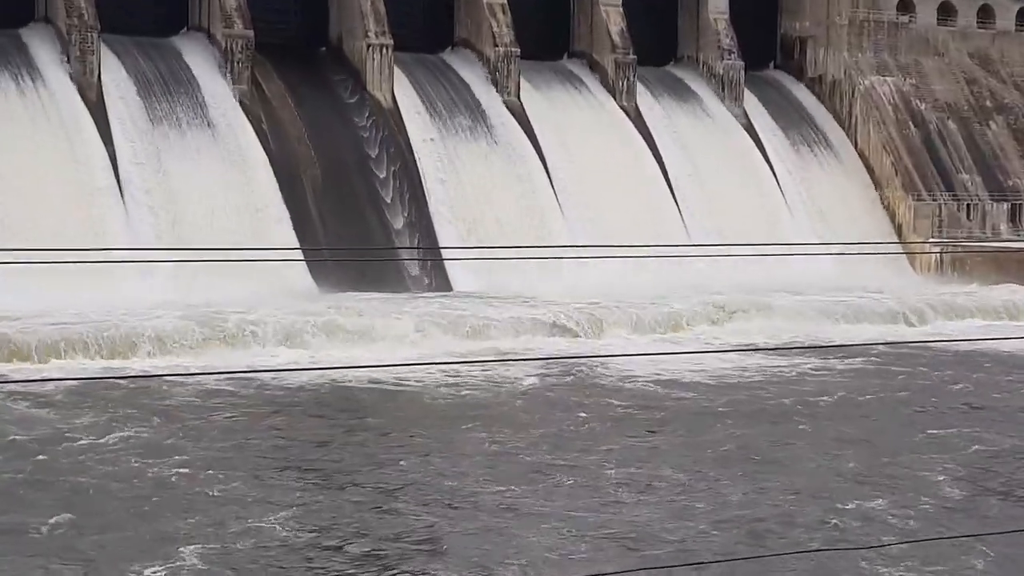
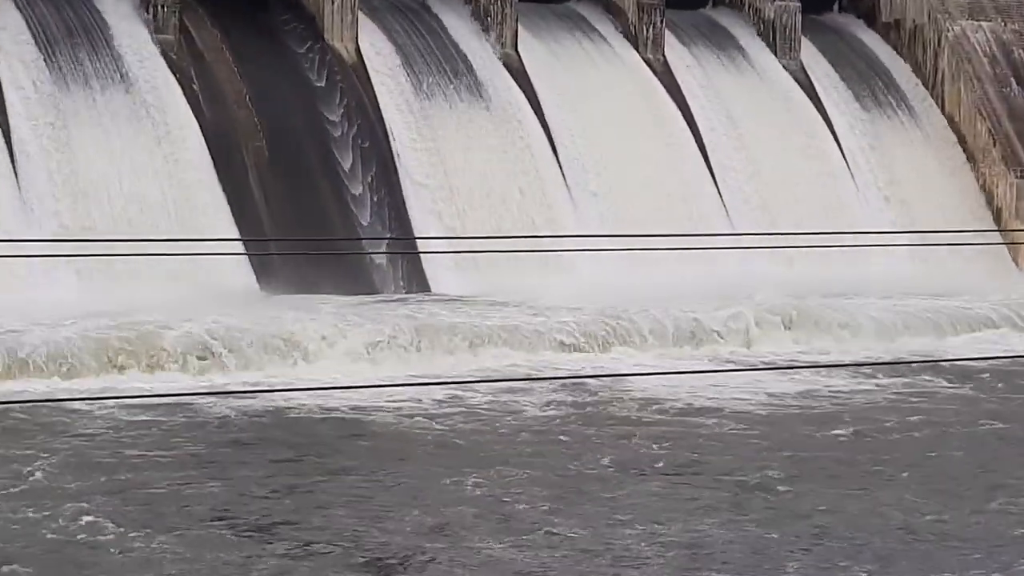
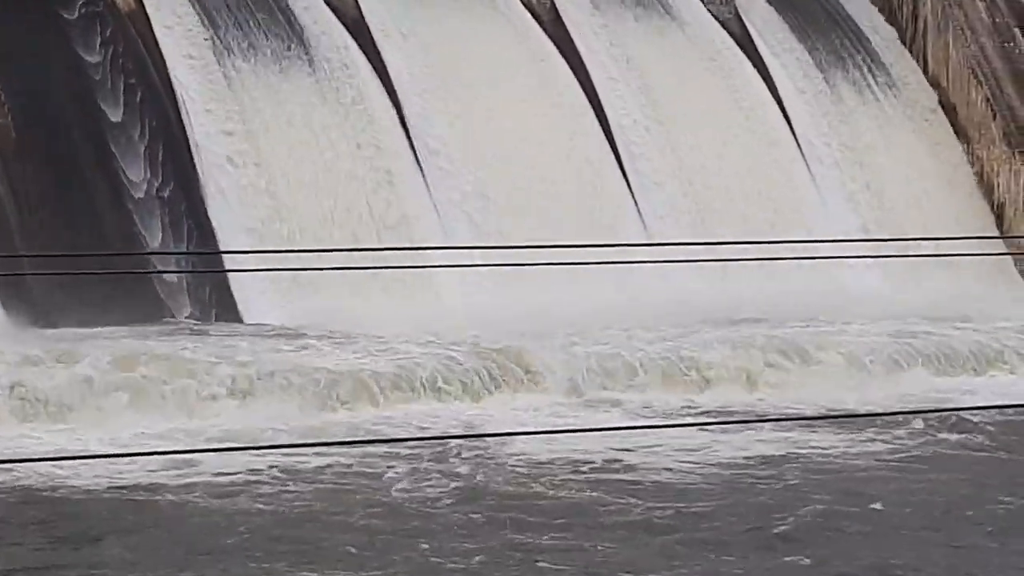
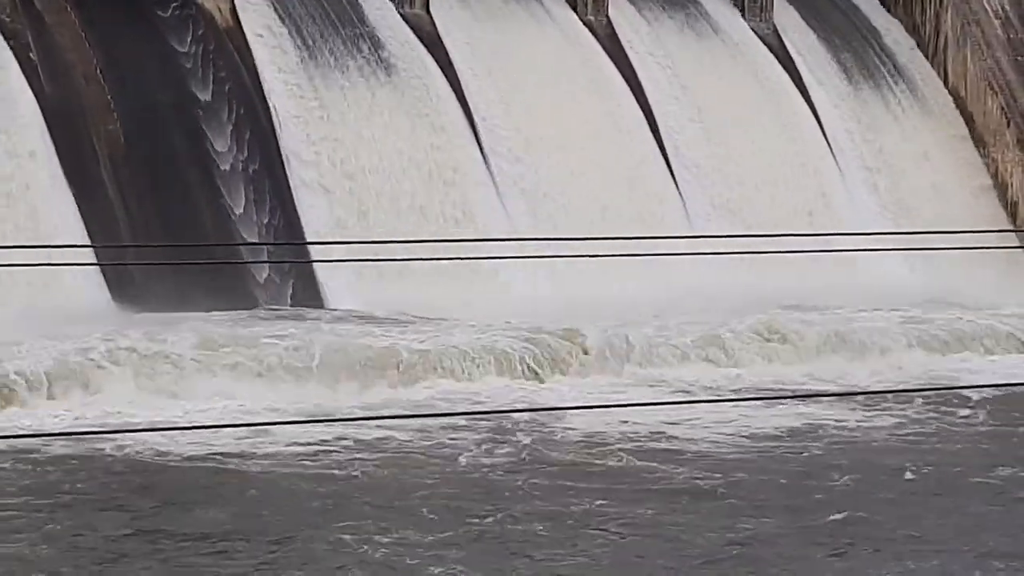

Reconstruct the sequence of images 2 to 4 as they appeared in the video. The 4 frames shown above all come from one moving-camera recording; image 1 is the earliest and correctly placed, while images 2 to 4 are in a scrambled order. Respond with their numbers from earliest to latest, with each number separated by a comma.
2, 4, 3
